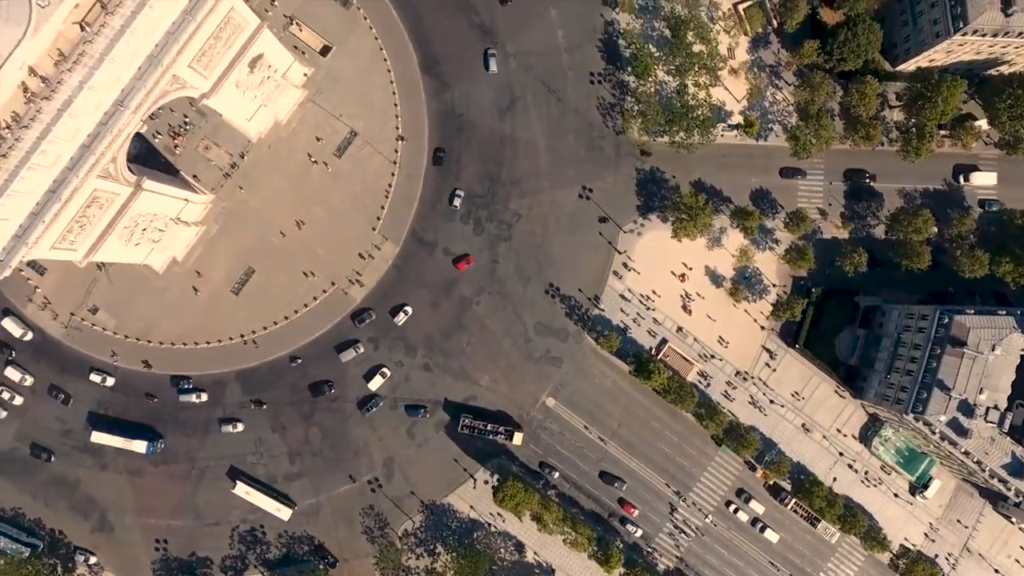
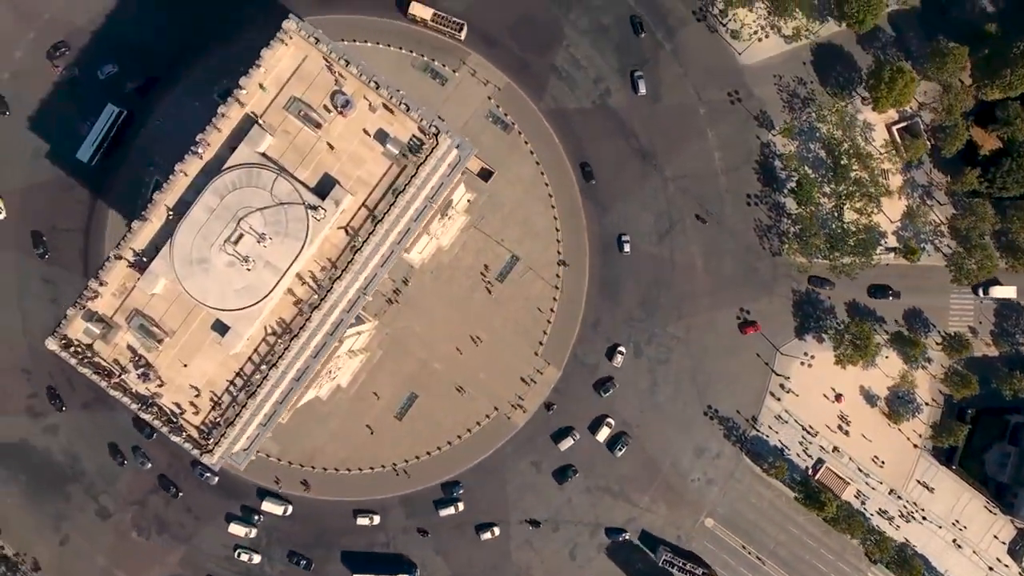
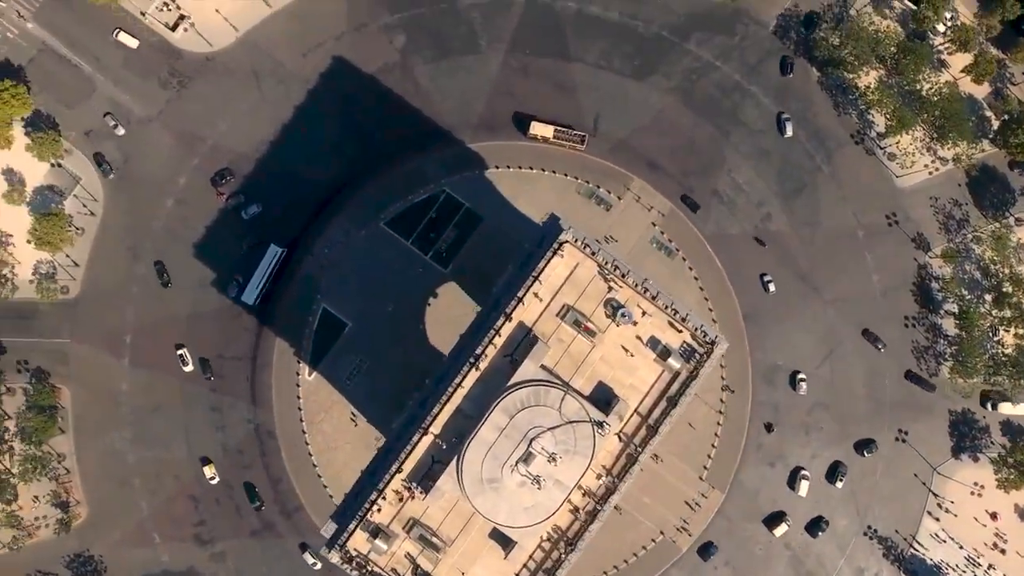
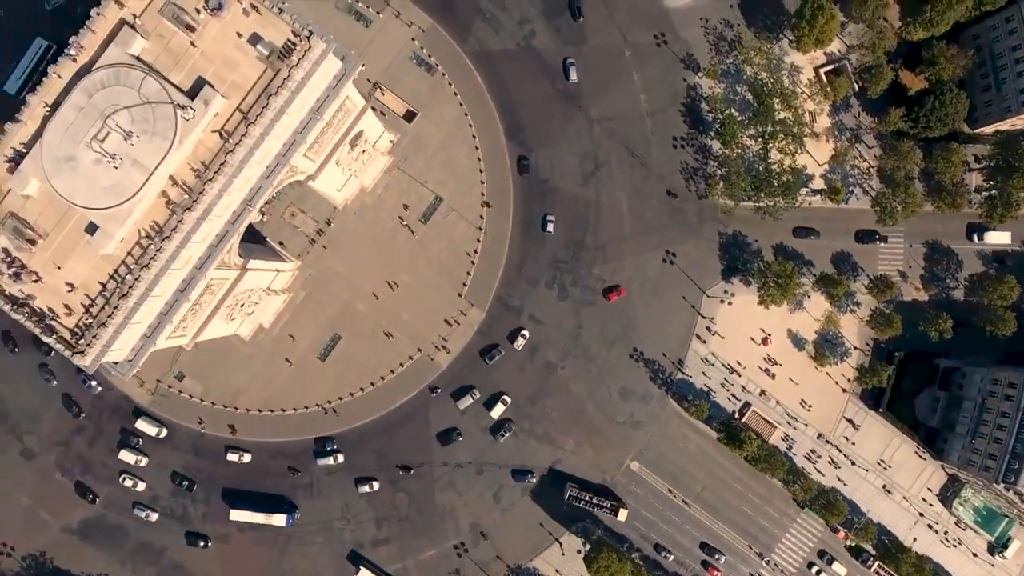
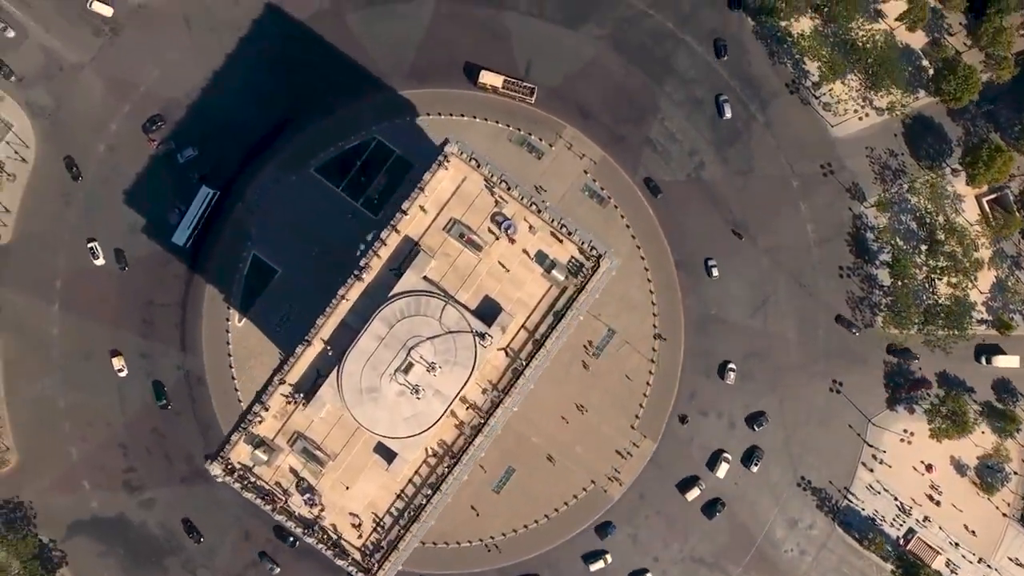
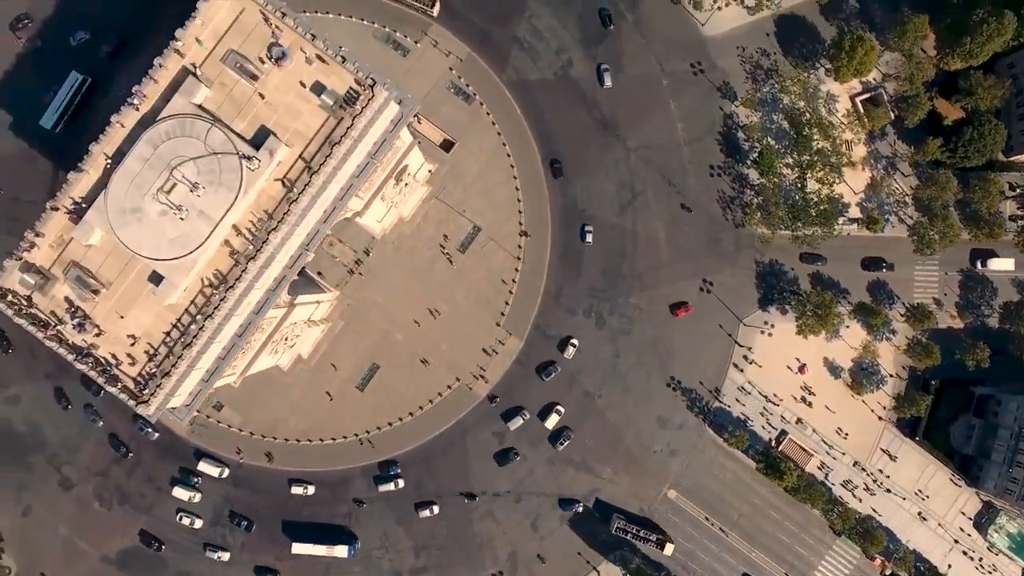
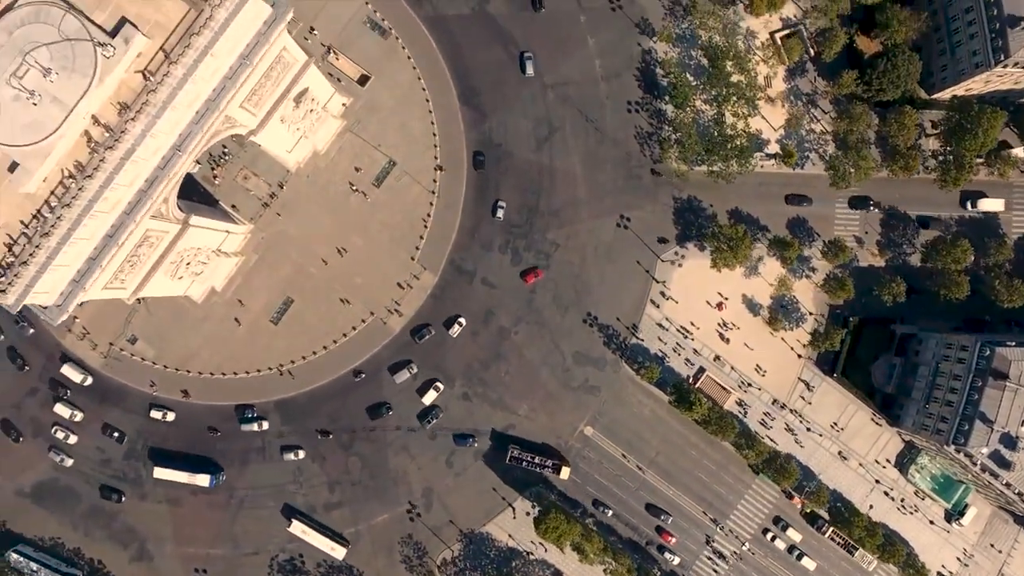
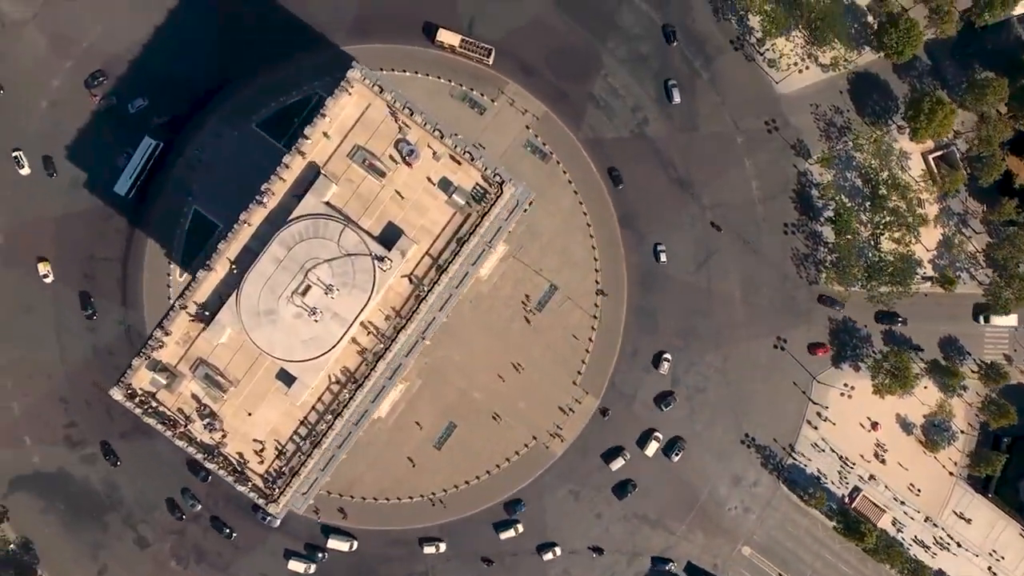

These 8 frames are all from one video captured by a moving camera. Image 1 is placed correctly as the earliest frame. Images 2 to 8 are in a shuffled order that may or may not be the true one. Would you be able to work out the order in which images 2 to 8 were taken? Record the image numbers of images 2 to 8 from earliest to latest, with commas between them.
7, 4, 6, 2, 8, 5, 3
